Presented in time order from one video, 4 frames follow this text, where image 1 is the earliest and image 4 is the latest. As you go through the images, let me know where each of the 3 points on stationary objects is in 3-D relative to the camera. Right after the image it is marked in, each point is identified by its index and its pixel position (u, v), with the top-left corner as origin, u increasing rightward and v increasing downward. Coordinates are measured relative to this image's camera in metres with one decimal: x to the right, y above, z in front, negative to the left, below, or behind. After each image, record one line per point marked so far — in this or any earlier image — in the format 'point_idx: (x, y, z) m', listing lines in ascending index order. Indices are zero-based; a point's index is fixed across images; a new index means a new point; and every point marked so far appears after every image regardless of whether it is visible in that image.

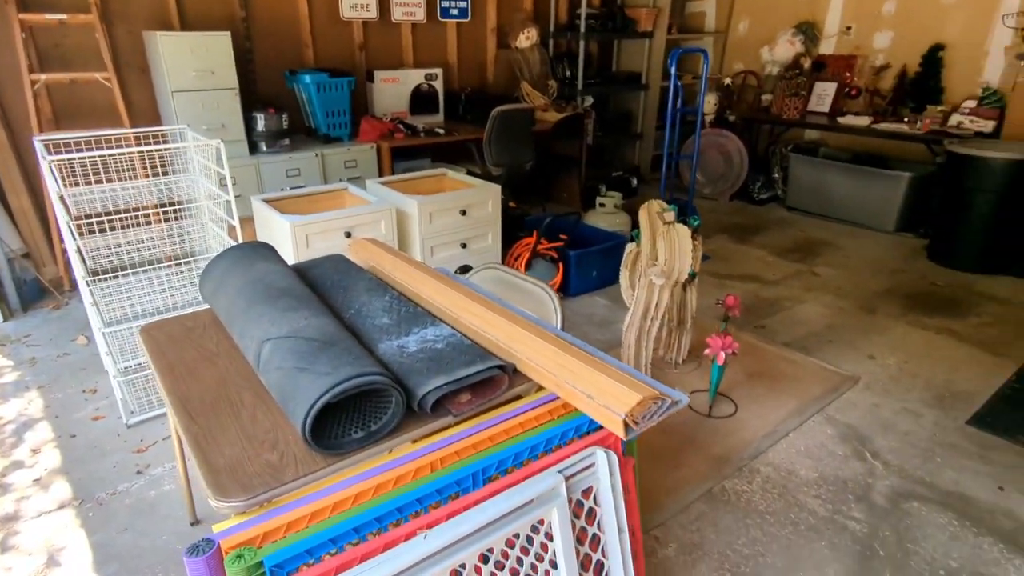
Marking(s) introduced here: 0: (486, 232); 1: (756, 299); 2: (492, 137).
0: (-0.1, +0.2, +2.6) m
1: (+1.3, -0.1, +3.1) m
2: (-0.1, +1.0, +3.9) m
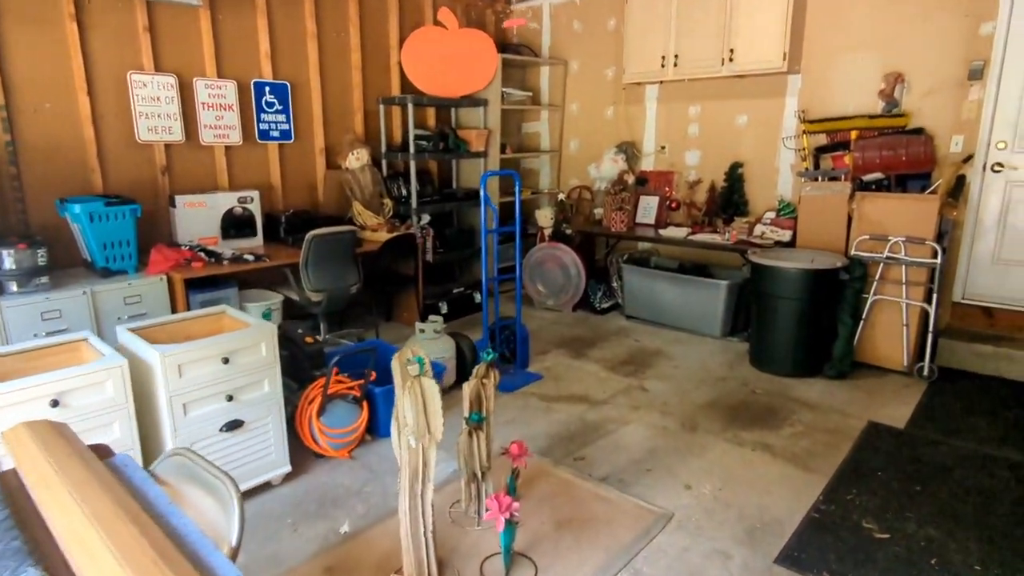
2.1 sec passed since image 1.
0: (-0.9, -0.3, +2.3) m
1: (+0.3, -0.7, +2.9) m
2: (-1.2, +0.2, +3.6) m
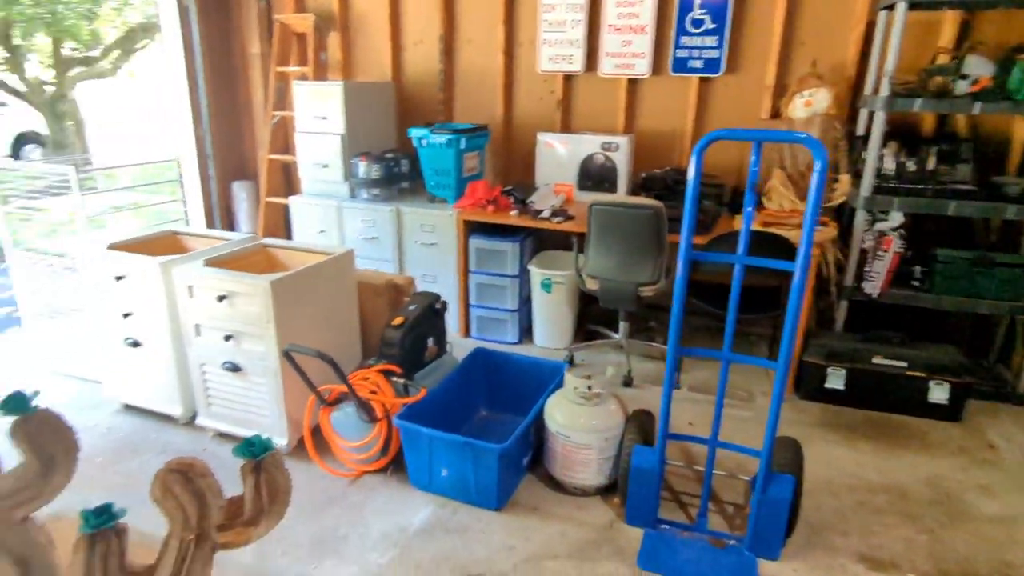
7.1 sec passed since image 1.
0: (-0.9, -0.2, +2.0) m
1: (+0.1, -0.9, +1.3) m
2: (+0.3, +0.2, +2.7) m
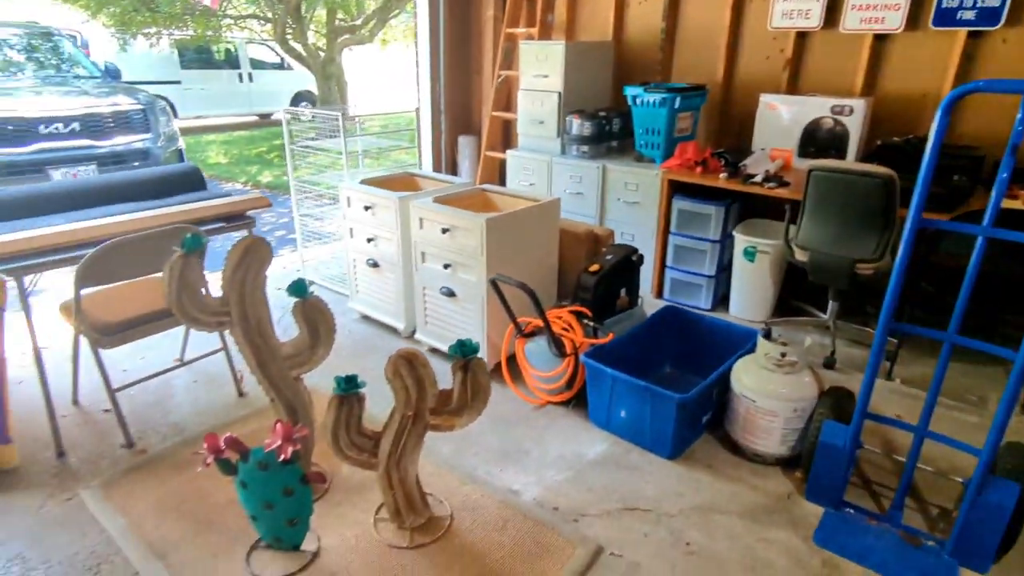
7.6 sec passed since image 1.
0: (-0.2, +0.1, +2.3) m
1: (+0.5, -0.8, +1.3) m
2: (+1.2, +0.4, +2.6) m
